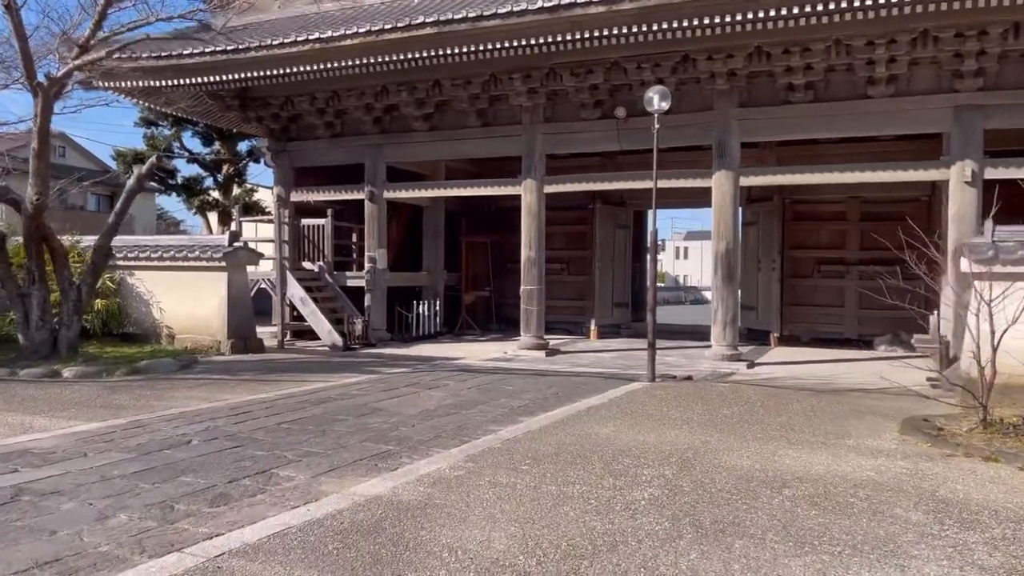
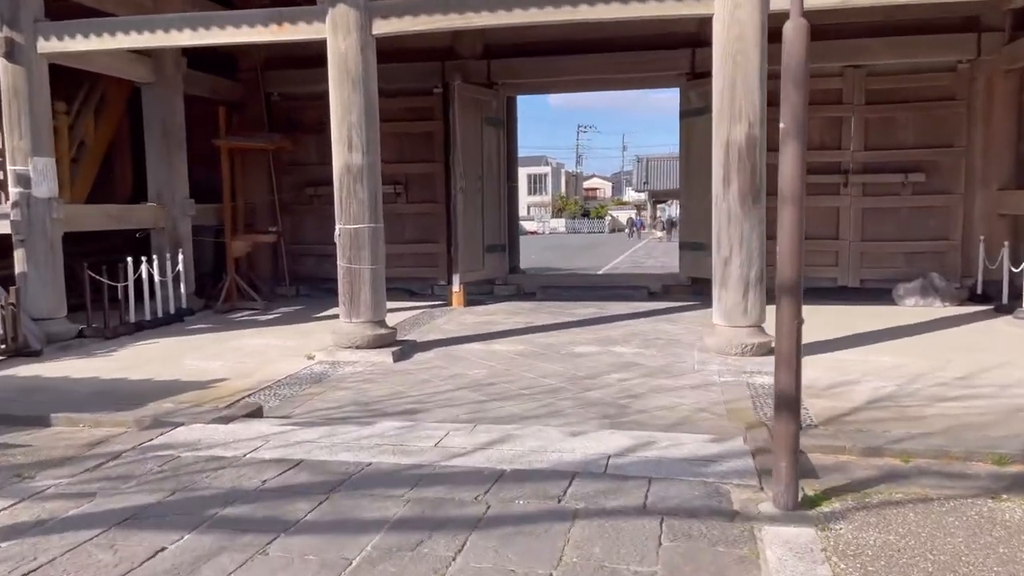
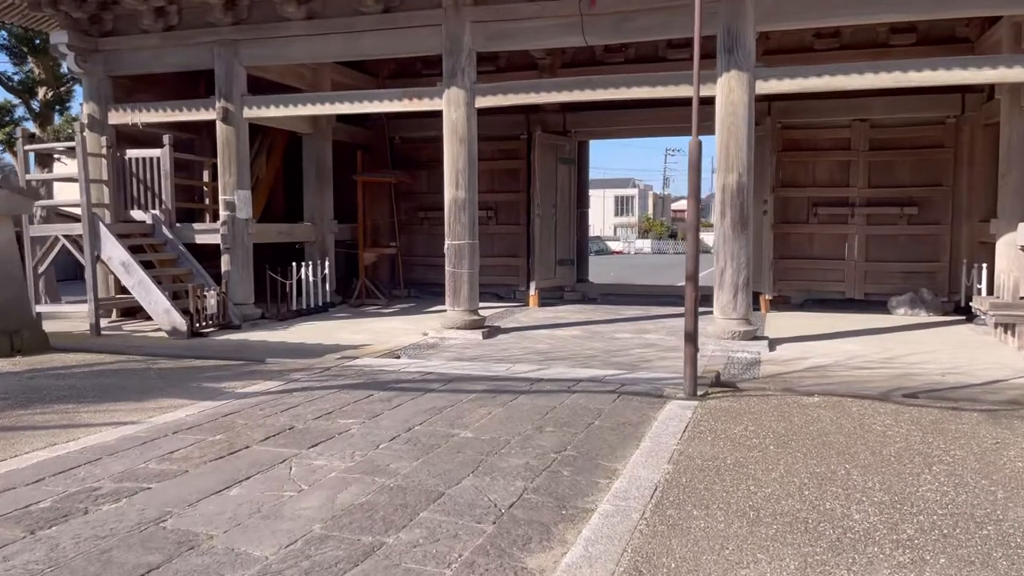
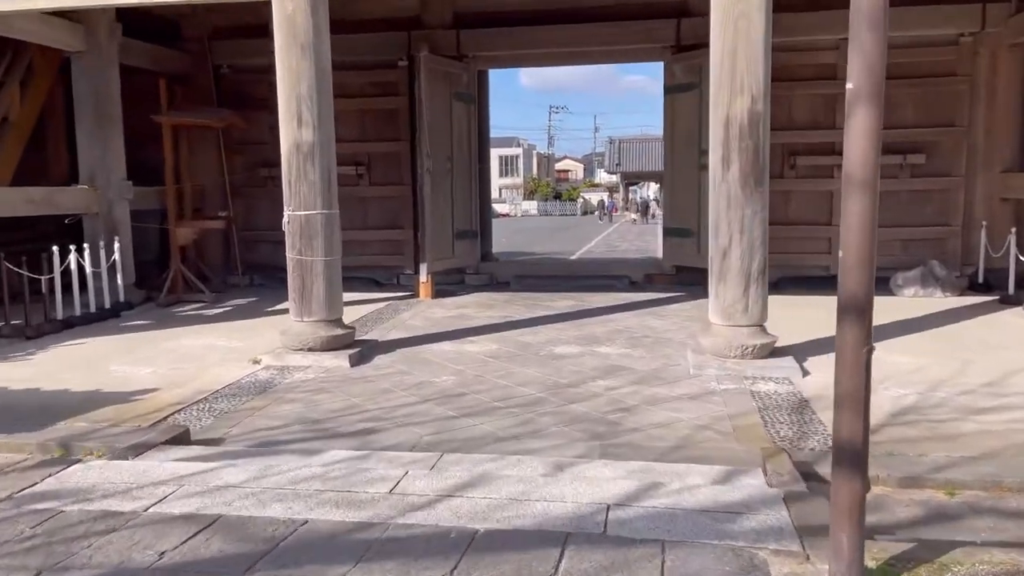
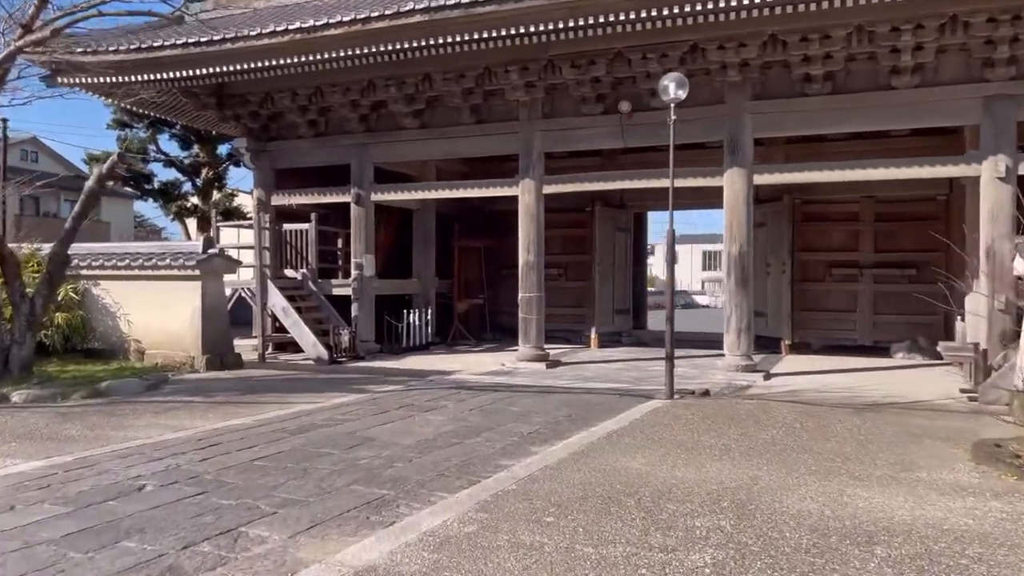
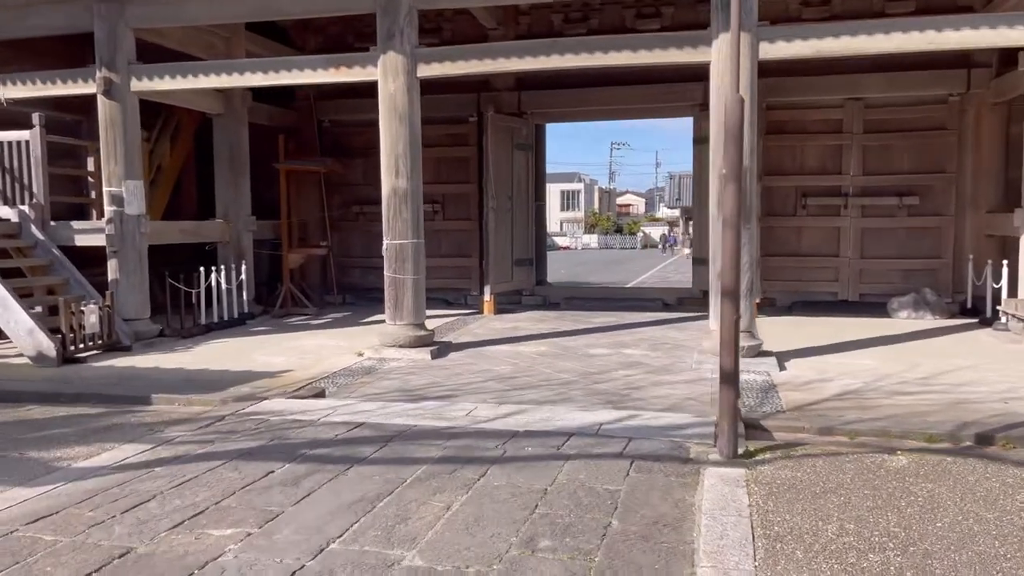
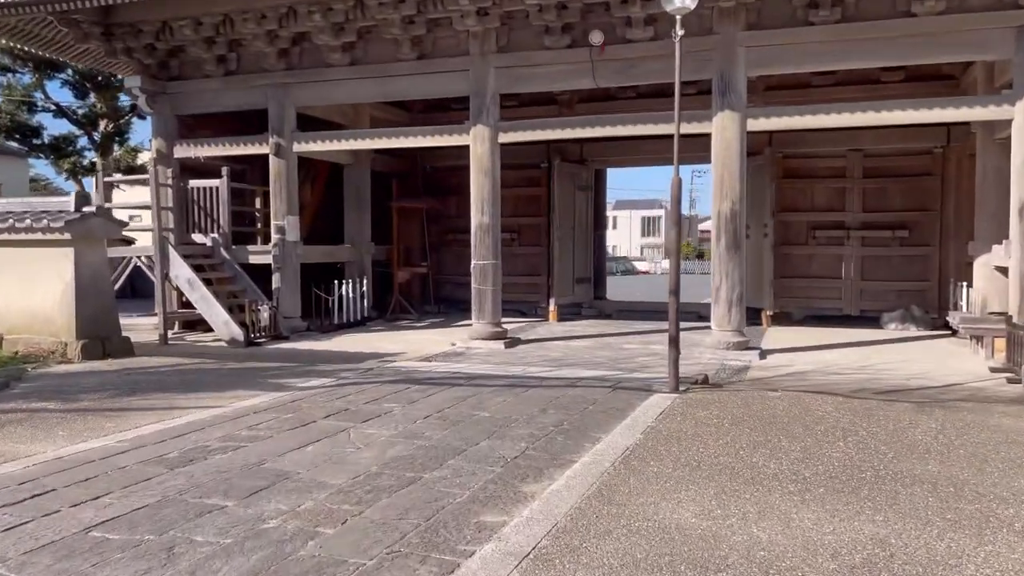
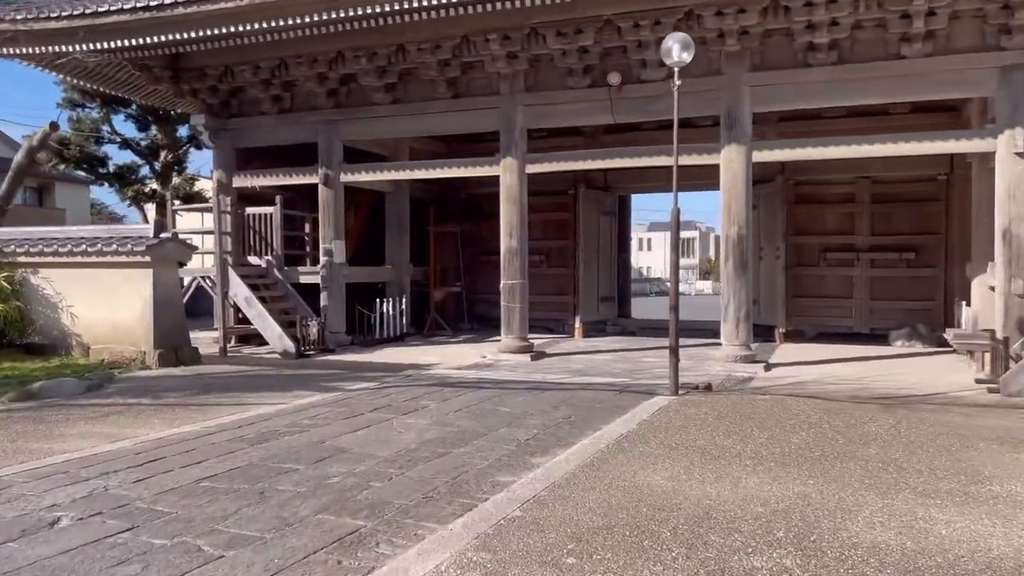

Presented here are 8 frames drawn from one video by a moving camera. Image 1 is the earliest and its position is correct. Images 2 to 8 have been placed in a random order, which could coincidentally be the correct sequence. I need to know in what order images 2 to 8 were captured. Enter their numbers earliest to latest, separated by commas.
5, 8, 7, 3, 6, 2, 4
